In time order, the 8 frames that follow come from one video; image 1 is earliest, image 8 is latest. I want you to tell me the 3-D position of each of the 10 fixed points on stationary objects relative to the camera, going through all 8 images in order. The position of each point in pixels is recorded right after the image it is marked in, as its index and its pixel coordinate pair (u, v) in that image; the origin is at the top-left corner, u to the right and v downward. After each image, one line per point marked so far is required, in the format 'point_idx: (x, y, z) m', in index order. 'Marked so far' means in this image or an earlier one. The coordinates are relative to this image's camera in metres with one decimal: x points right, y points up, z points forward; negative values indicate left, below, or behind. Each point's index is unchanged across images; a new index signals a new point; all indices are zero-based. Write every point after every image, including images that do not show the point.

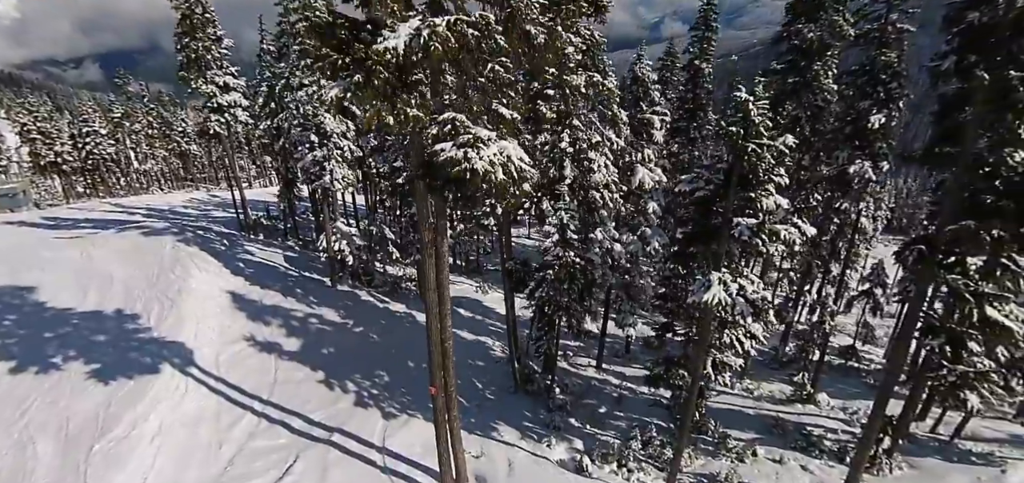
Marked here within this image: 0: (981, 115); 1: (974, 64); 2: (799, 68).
0: (+8.8, +2.4, +9.9) m
1: (+8.5, +3.1, +9.8) m
2: (+9.4, +5.6, +17.7) m
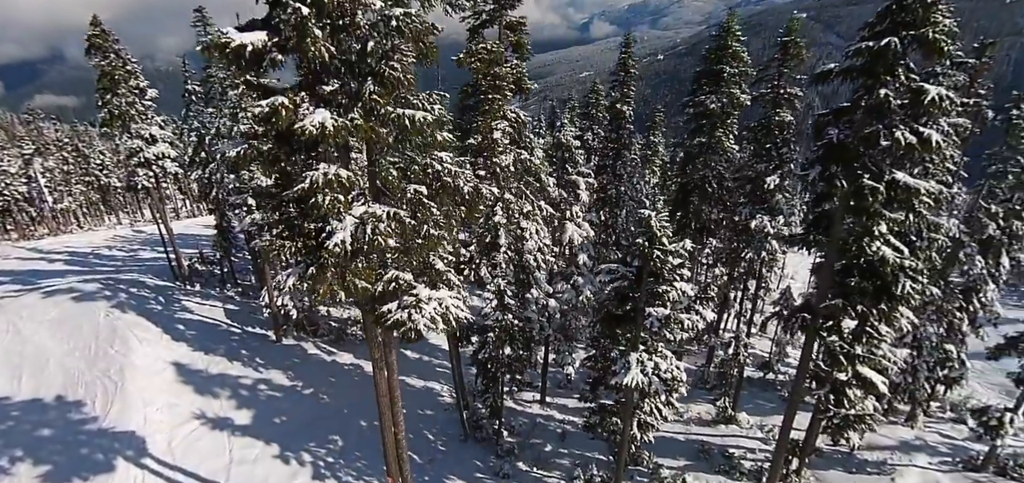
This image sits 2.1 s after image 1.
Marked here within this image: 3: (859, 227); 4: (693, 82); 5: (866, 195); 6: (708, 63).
0: (+7.4, +0.7, +11.9) m
1: (+7.1, +1.5, +11.7) m
2: (+7.1, +4.0, +19.7) m
3: (+7.7, +0.3, +11.9) m
4: (+6.8, +6.0, +20.2) m
5: (+7.5, +0.9, +11.5) m
6: (+7.1, +6.4, +19.5) m
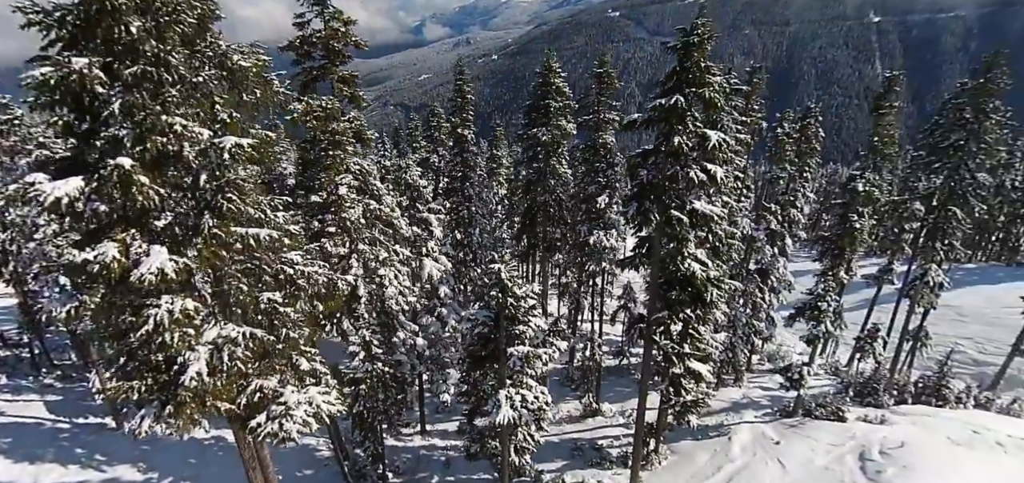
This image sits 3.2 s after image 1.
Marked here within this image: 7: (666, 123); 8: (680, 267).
0: (+3.9, +0.2, +14.0) m
1: (+3.5, +0.9, +13.8) m
2: (+1.1, +3.3, +21.4) m
3: (+4.2, -0.2, +14.1) m
4: (+0.5, +5.2, +21.8) m
5: (+4.1, +0.4, +13.6) m
6: (+0.9, +5.7, +21.2) m
7: (+3.8, +2.9, +13.2) m
8: (+4.3, -0.7, +13.8) m
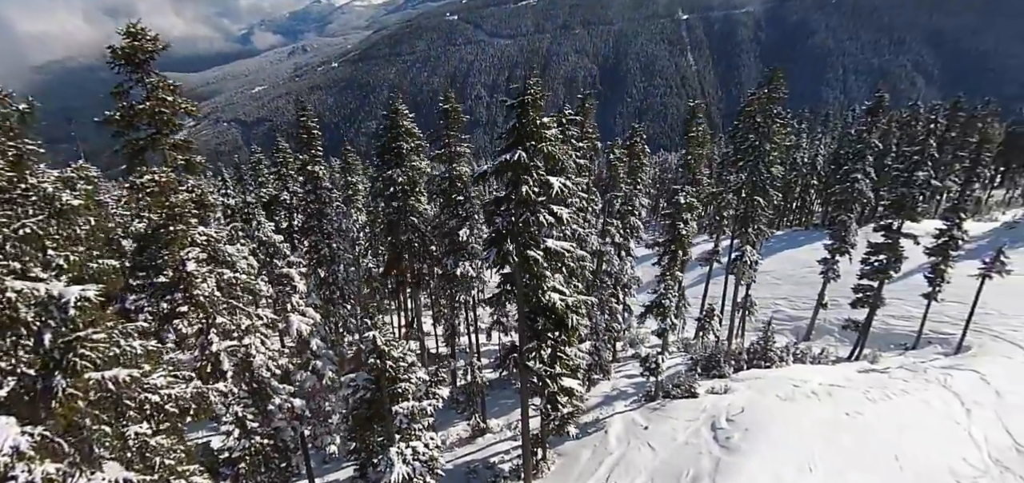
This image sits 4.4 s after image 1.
0: (+0.2, -0.9, +15.3) m
1: (-0.1, -0.2, +15.0) m
2: (-4.6, +1.8, +21.7) m
3: (+0.6, -1.2, +15.4) m
4: (-5.5, +3.5, +22.0) m
5: (+0.5, -0.7, +14.9) m
6: (-5.0, +4.1, +21.4) m
7: (0.0, +1.8, +14.4) m
8: (+0.9, -1.7, +15.2) m
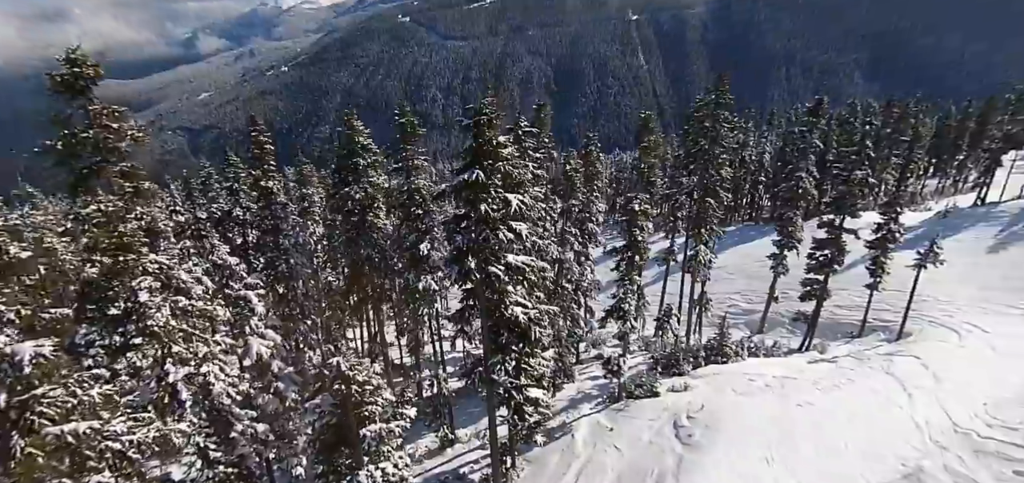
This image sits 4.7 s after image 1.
0: (-0.8, -1.3, +15.5) m
1: (-1.2, -0.7, +15.2) m
2: (-6.2, +1.1, +21.6) m
3: (-0.5, -1.7, +15.7) m
4: (-7.2, +2.8, +21.8) m
5: (-0.6, -1.1, +15.2) m
6: (-6.7, +3.4, +21.3) m
7: (-1.1, +1.4, +14.6) m
8: (-0.2, -2.1, +15.5) m
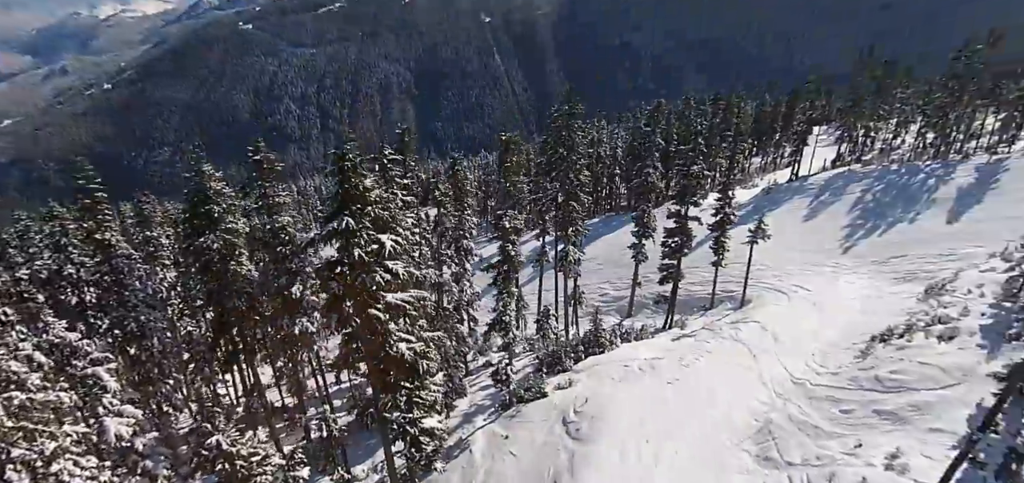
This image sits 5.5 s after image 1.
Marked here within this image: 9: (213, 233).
0: (-4.3, -2.6, +15.6) m
1: (-4.6, -2.0, +15.2) m
2: (-11.1, -0.9, +20.3) m
3: (-4.0, -2.9, +15.8) m
4: (-12.3, +0.7, +20.2) m
5: (-4.0, -2.3, +15.3) m
6: (-11.8, +1.4, +19.9) m
7: (-4.6, +0.1, +14.6) m
8: (-3.6, -3.3, +15.7) m
9: (-11.1, +0.3, +19.8) m
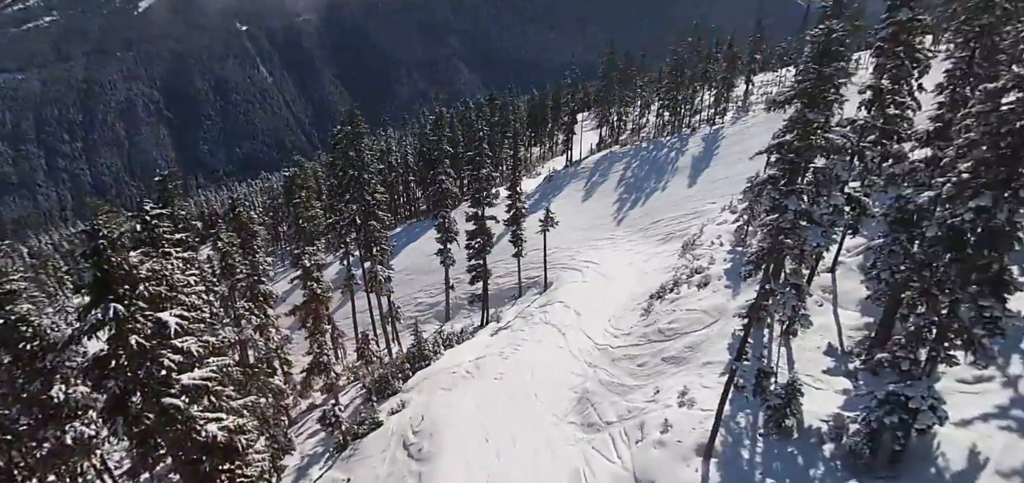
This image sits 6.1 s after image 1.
0: (-9.0, -4.7, +13.7) m
1: (-9.3, -4.1, +13.2) m
2: (-17.2, -4.2, +15.8) m
3: (-8.8, -4.9, +14.0) m
4: (-18.6, -2.9, +15.3) m
5: (-8.7, -4.3, +13.6) m
6: (-18.1, -2.2, +15.1) m
7: (-9.4, -2.0, +12.6) m
8: (-8.3, -5.2, +14.1) m
9: (-17.2, -3.1, +15.3) m
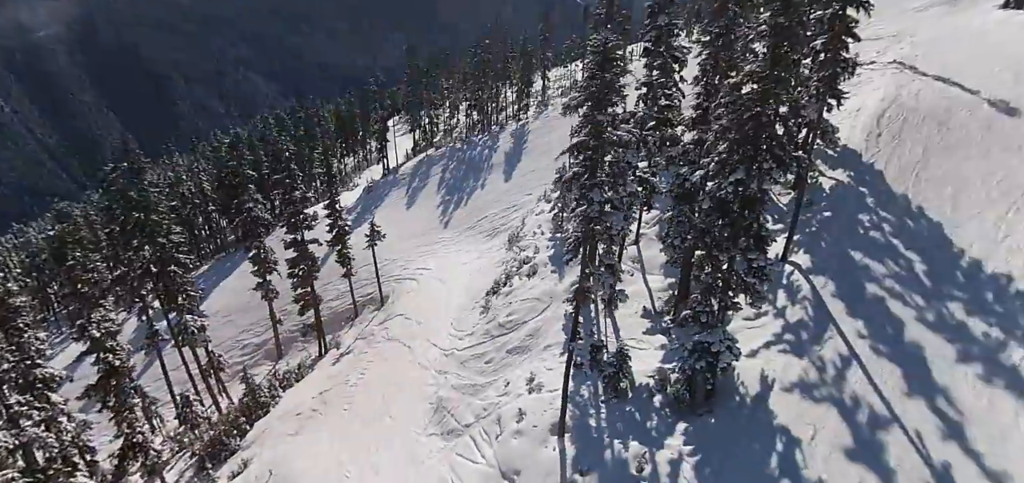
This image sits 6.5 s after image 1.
0: (-11.8, -6.8, +10.4) m
1: (-12.0, -6.3, +9.8) m
2: (-20.2, -7.6, +9.8) m
3: (-11.6, -7.0, +10.8) m
4: (-21.6, -6.5, +8.9) m
5: (-11.5, -6.4, +10.4) m
6: (-21.1, -5.7, +8.8) m
7: (-12.3, -4.2, +9.2) m
8: (-11.2, -7.2, +11.0) m
9: (-20.3, -6.5, +9.3) m
